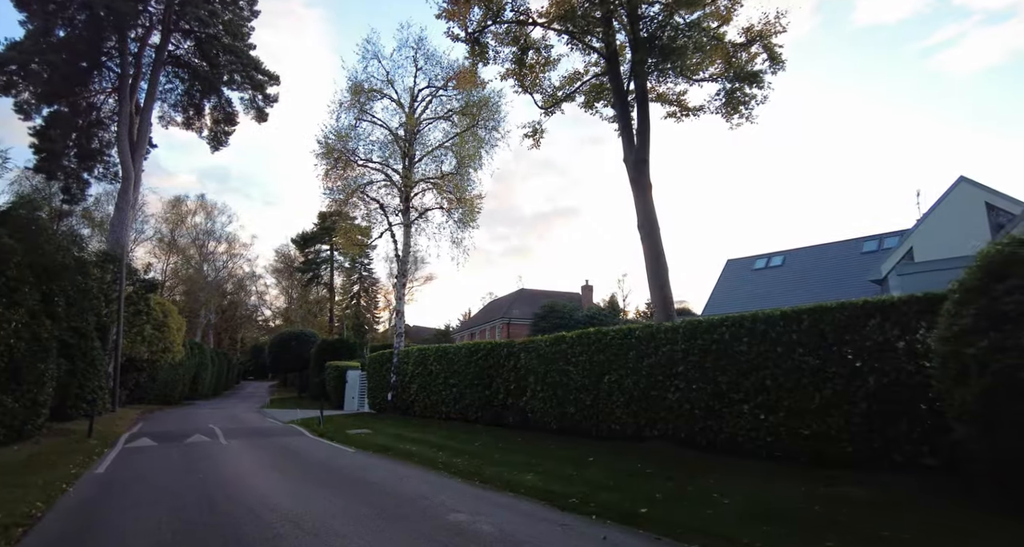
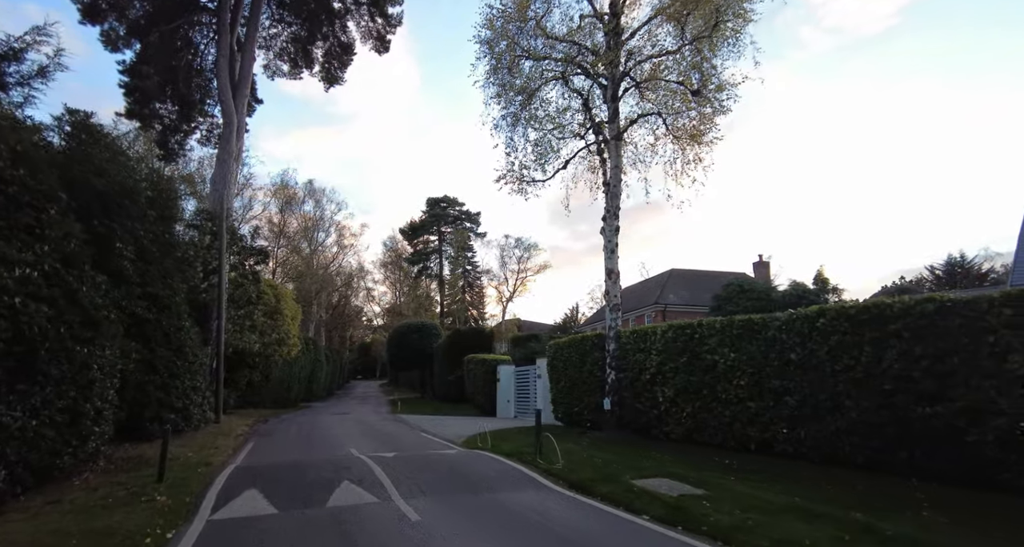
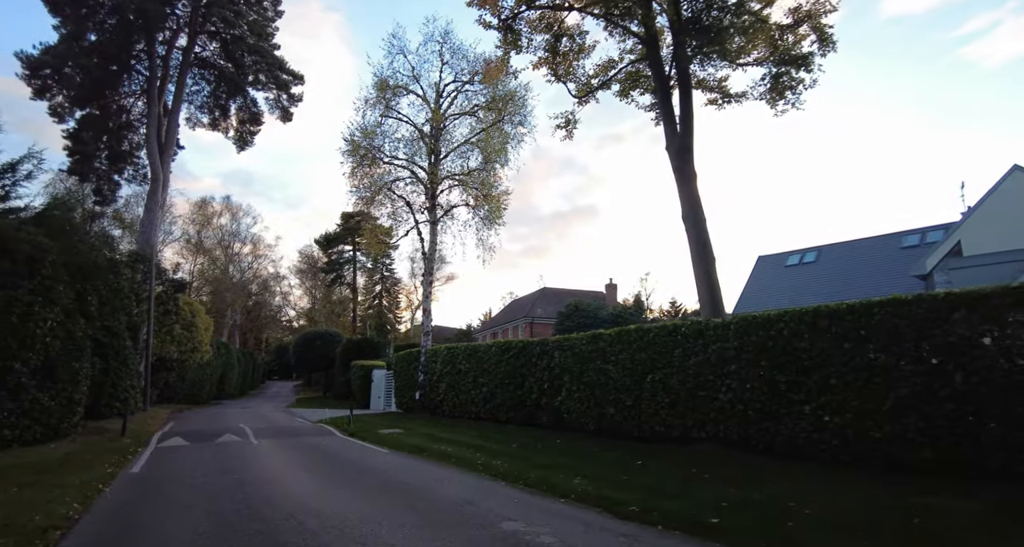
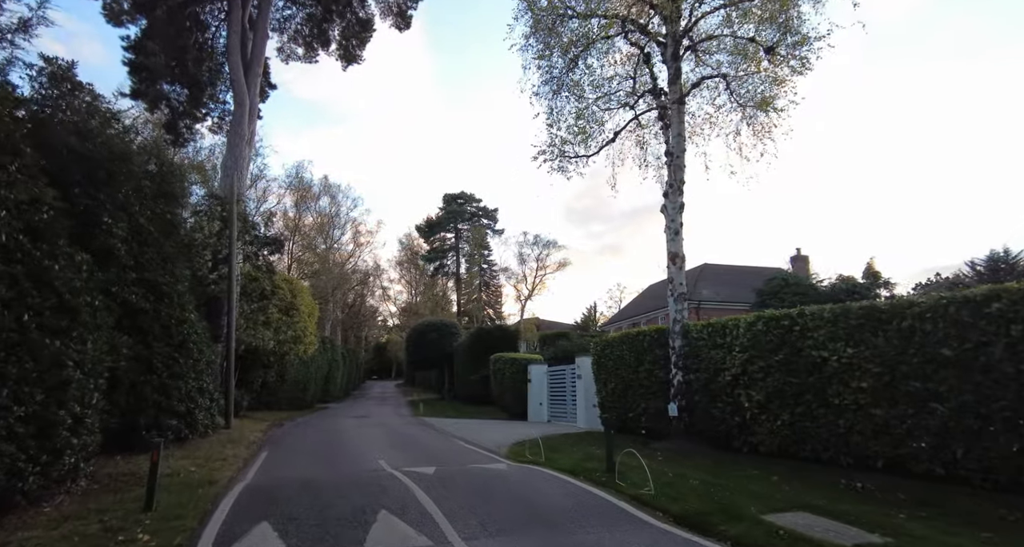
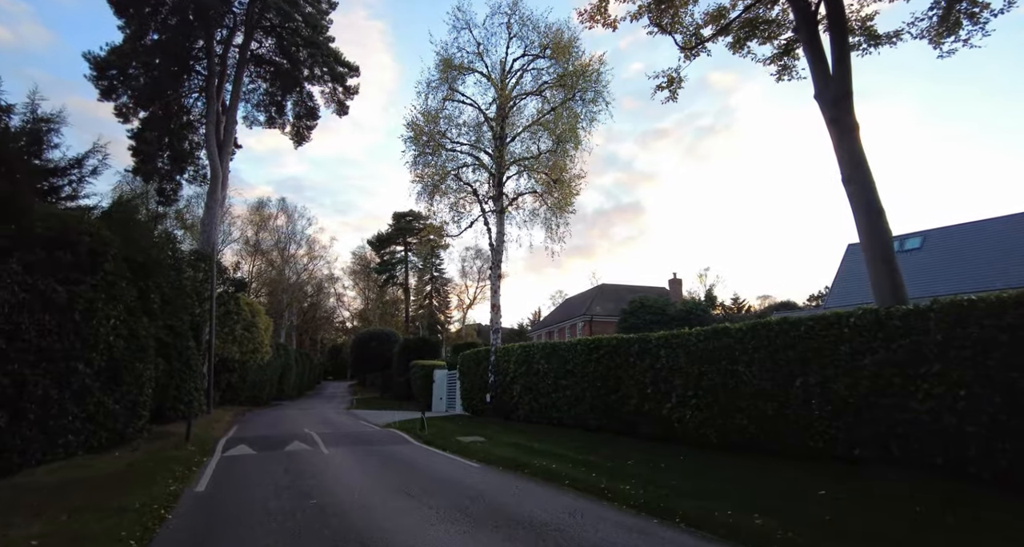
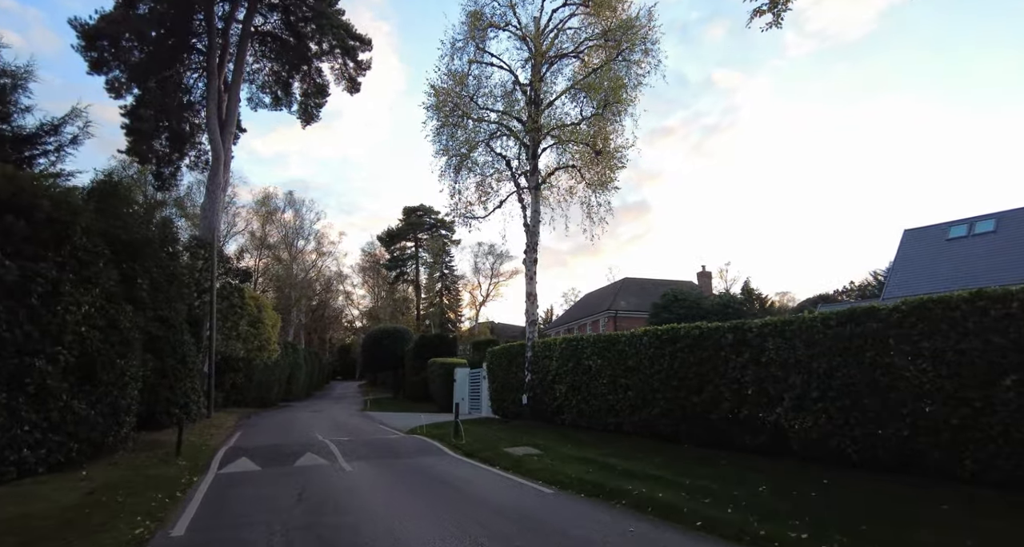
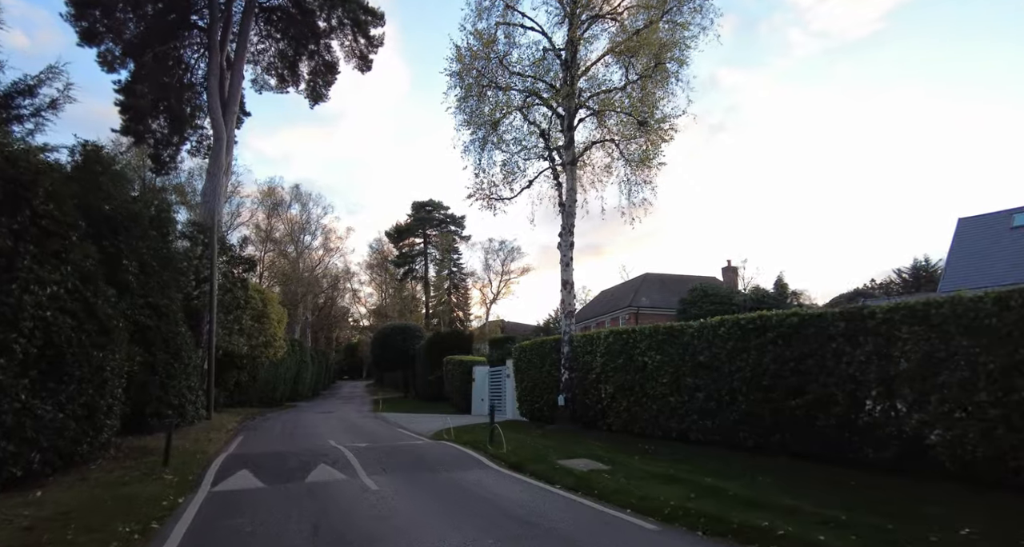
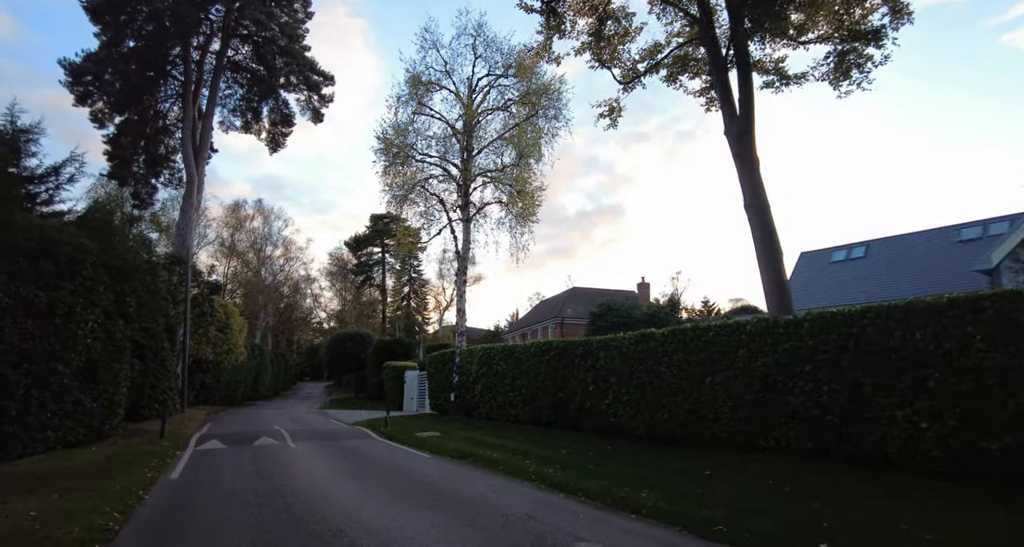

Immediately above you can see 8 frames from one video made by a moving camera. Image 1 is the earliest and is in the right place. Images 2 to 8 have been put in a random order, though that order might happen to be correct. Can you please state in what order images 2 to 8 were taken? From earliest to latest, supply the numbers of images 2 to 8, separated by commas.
3, 8, 5, 6, 7, 2, 4
